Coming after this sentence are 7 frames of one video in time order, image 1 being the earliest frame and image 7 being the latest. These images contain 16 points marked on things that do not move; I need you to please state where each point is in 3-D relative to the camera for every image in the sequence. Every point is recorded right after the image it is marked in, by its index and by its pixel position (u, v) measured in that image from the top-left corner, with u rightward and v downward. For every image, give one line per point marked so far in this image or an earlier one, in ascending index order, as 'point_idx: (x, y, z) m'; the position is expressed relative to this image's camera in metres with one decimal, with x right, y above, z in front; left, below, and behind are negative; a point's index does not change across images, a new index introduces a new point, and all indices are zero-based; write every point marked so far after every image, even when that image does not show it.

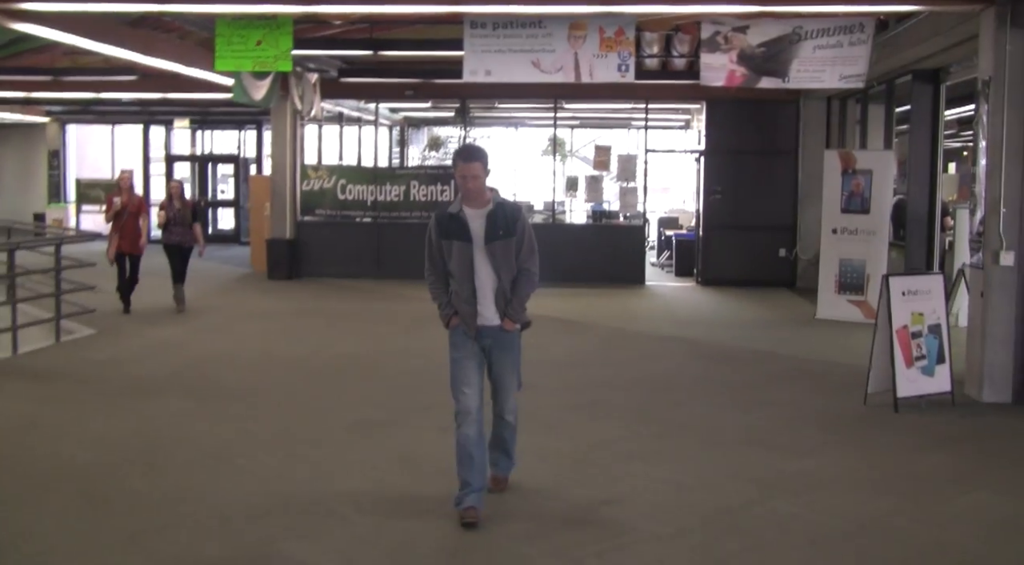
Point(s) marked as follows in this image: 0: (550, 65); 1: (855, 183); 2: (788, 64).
0: (+0.4, +2.1, +8.5) m
1: (+4.0, +1.2, +10.0) m
2: (+2.6, +2.0, +8.1) m
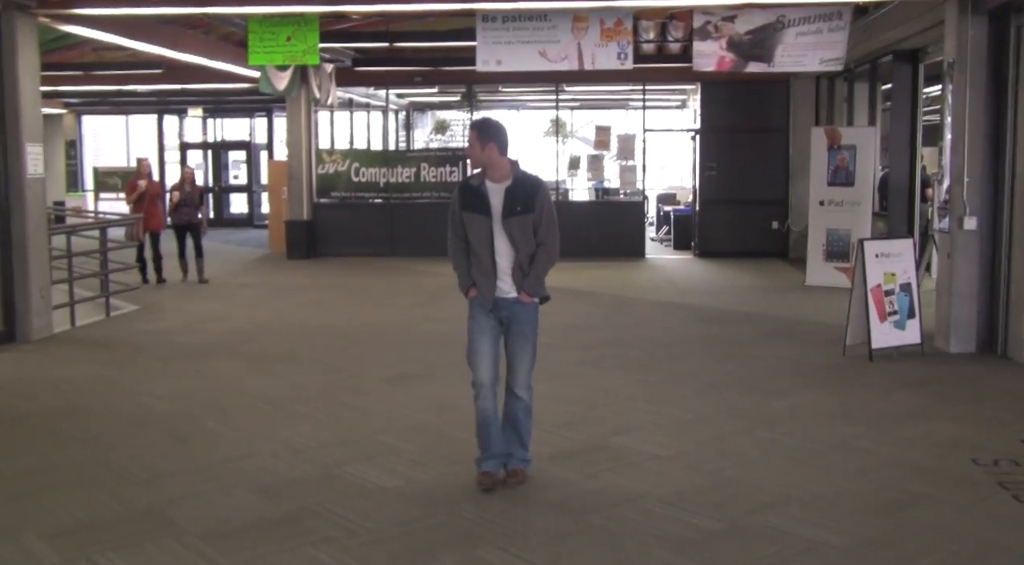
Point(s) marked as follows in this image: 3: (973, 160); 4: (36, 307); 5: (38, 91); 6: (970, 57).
0: (+0.5, +2.4, +9.1) m
1: (+4.1, +1.6, +10.6) m
2: (+2.7, +2.4, +8.8) m
3: (+3.7, +1.0, +6.7) m
4: (-4.3, -0.2, +7.9) m
5: (-4.3, +1.8, +8.0) m
6: (+3.6, +1.8, +6.6) m
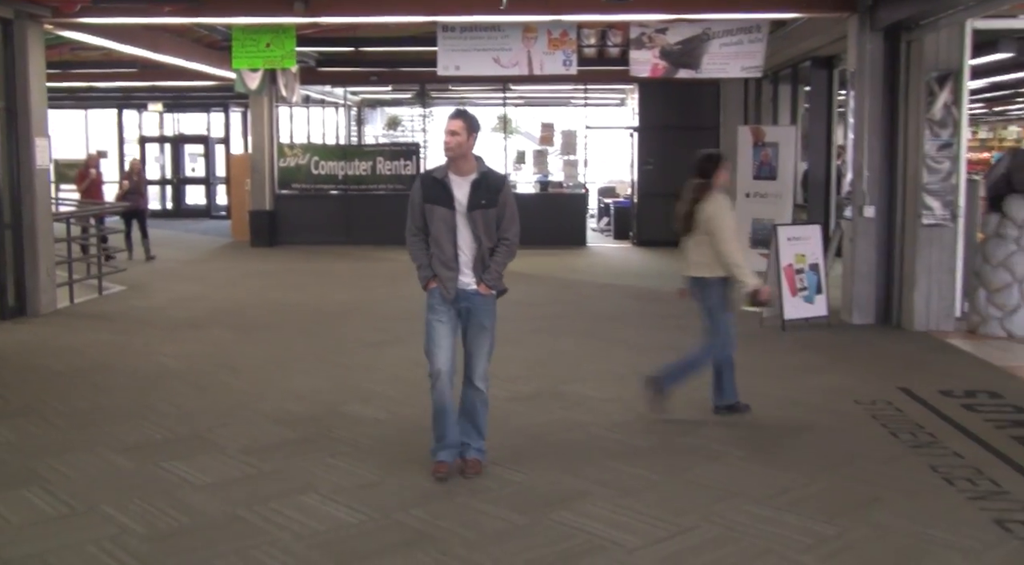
0: (0.0, +2.6, +10.0) m
1: (+3.5, +1.8, +11.8) m
2: (+2.2, +2.6, +9.9) m
3: (+3.3, +1.2, +7.9) m
4: (-4.7, 0.0, +8.6) m
5: (-4.7, +2.0, +8.6) m
6: (+3.2, +2.0, +7.7) m
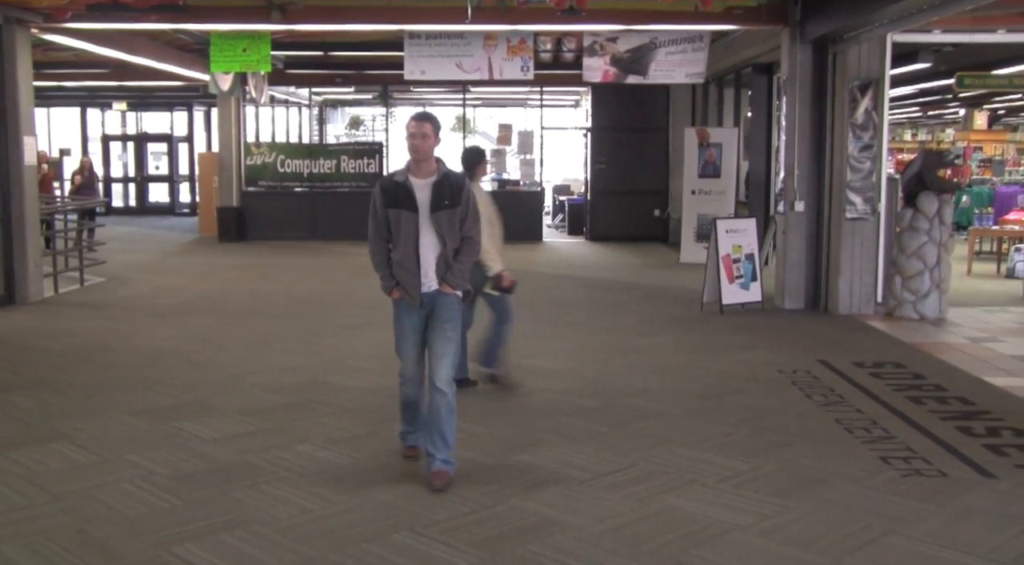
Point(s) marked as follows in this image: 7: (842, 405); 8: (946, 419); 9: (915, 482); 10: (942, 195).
0: (-0.5, +2.7, +10.7) m
1: (+2.9, +1.9, +12.6) m
2: (+1.7, +2.7, +10.6) m
3: (+2.9, +1.3, +8.6) m
4: (-5.1, 0.0, +9.0) m
5: (-5.1, +2.1, +9.0) m
6: (+2.9, +2.1, +8.5) m
7: (+2.0, -0.7, +5.2) m
8: (+2.5, -0.8, +4.9) m
9: (+1.9, -0.9, +3.9) m
10: (+4.0, +0.8, +8.0) m
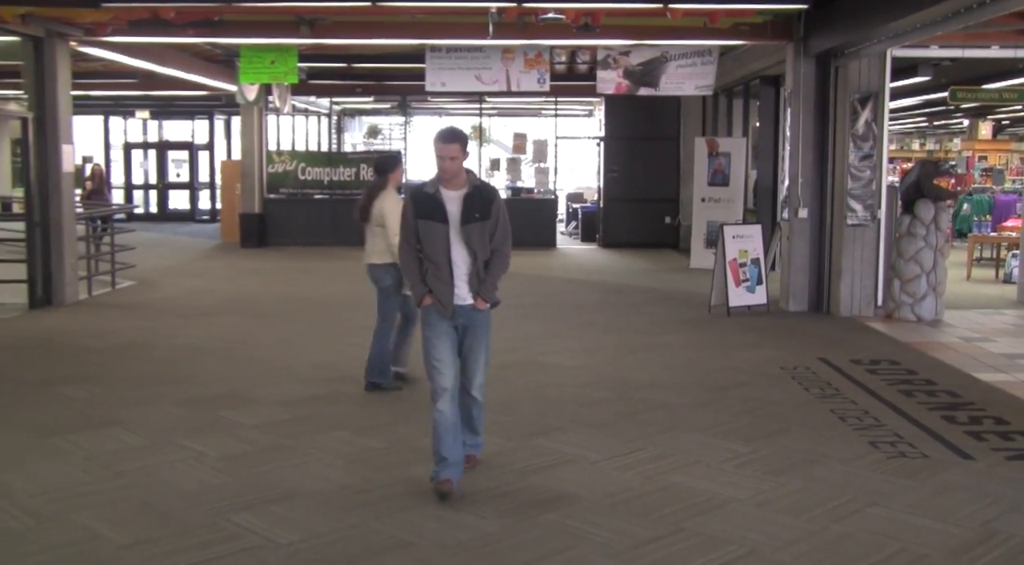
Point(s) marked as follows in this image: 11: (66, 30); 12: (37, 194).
0: (-0.3, +2.7, +11.1) m
1: (+3.1, +1.8, +13.0) m
2: (+1.9, +2.6, +11.0) m
3: (+3.1, +1.2, +9.0) m
4: (-4.9, 0.0, +9.4) m
5: (-4.9, +2.1, +9.5) m
6: (+3.0, +2.0, +8.9) m
7: (+2.1, -0.7, +5.5) m
8: (+2.6, -0.8, +5.2) m
9: (+2.0, -0.9, +4.3) m
10: (+4.1, +0.8, +8.3) m
11: (-4.7, +2.6, +8.9) m
12: (-5.1, +1.0, +9.2) m
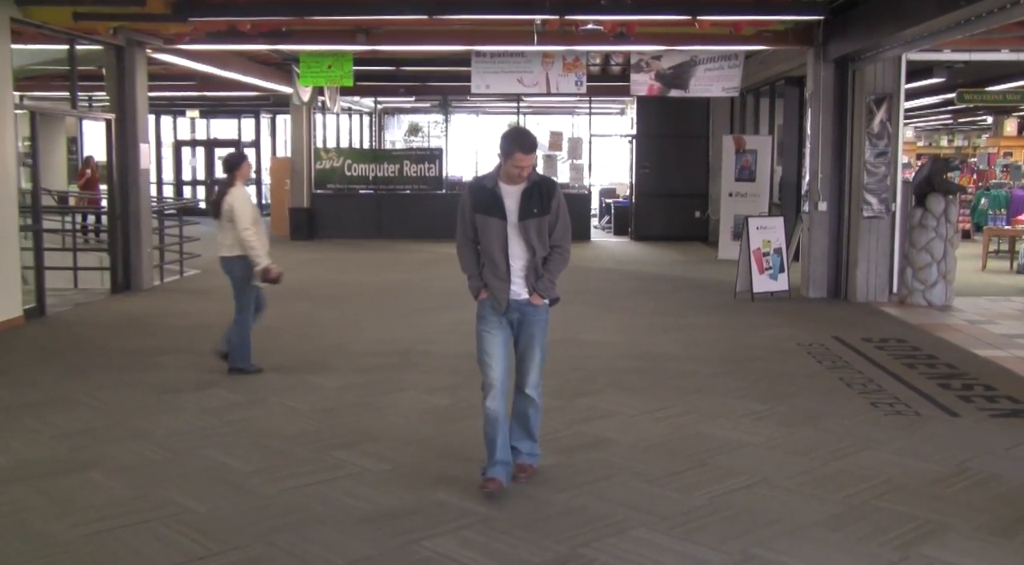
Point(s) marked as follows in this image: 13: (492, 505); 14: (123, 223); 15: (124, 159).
0: (+0.2, +2.8, +11.9) m
1: (+3.7, +2.0, +13.6) m
2: (+2.4, +2.8, +11.7) m
3: (+3.5, +1.4, +9.7) m
4: (-4.4, +0.2, +10.3) m
5: (-4.5, +2.2, +10.4) m
6: (+3.5, +2.2, +9.6) m
7: (+2.4, -0.6, +6.2) m
8: (+2.9, -0.7, +5.9) m
9: (+2.2, -0.8, +5.0) m
10: (+4.6, +0.9, +8.9) m
11: (-4.2, +2.8, +9.8) m
12: (-4.7, +1.1, +10.1) m
13: (-0.1, -1.0, +3.7) m
14: (-4.7, +0.7, +10.2) m
15: (-4.6, +1.5, +10.2) m
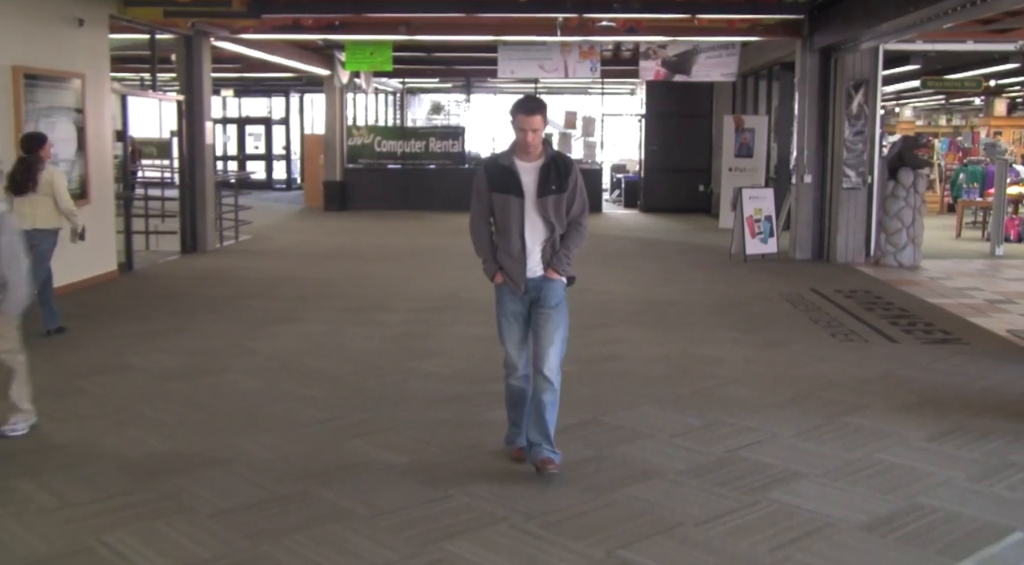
0: (+0.5, +3.3, +13.1) m
1: (+4.0, +2.5, +14.8) m
2: (+2.7, +3.3, +12.9) m
3: (+3.8, +1.8, +10.9) m
4: (-4.2, +0.7, +11.7) m
5: (-4.2, +2.7, +11.7) m
6: (+3.8, +2.6, +10.8) m
7: (+2.7, -0.3, +7.5) m
8: (+3.1, -0.3, +7.2) m
9: (+2.5, -0.5, +6.3) m
10: (+4.8, +1.3, +10.2) m
11: (-3.9, +3.3, +11.1) m
12: (-4.4, +1.6, +11.5) m
13: (+0.1, -0.7, +5.1) m
14: (-4.4, +1.2, +11.6) m
15: (-4.3, +2.0, +11.5) m
